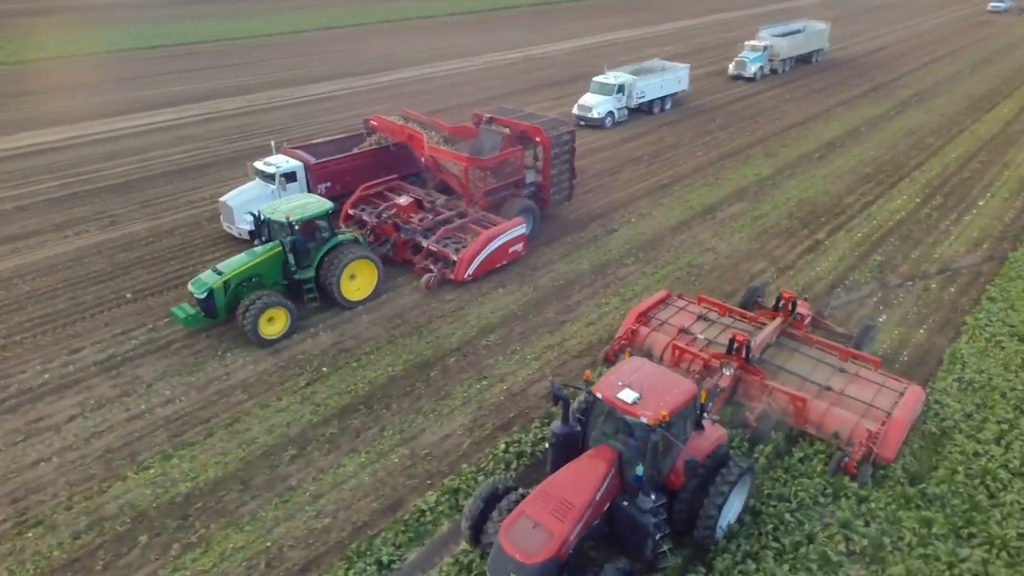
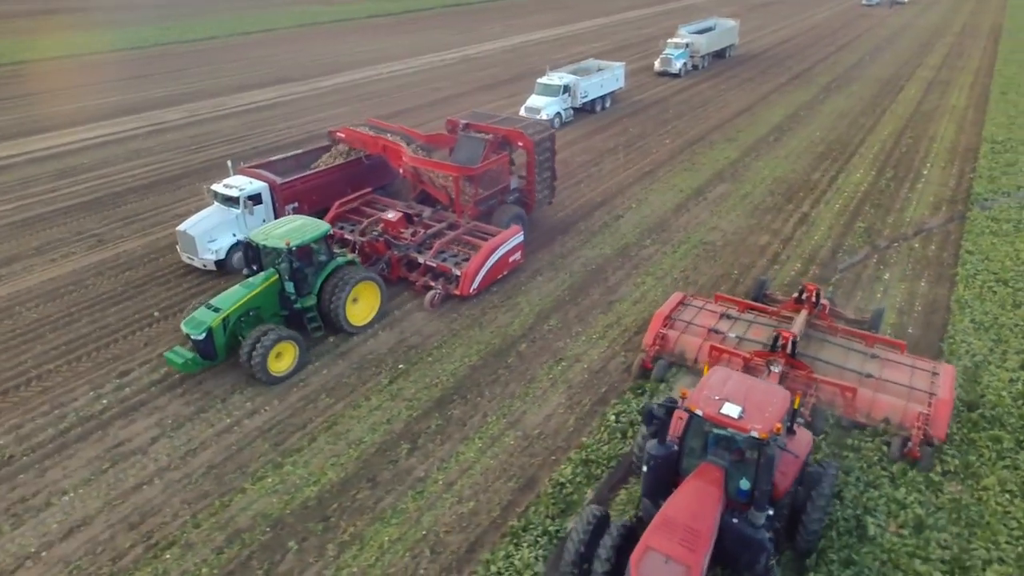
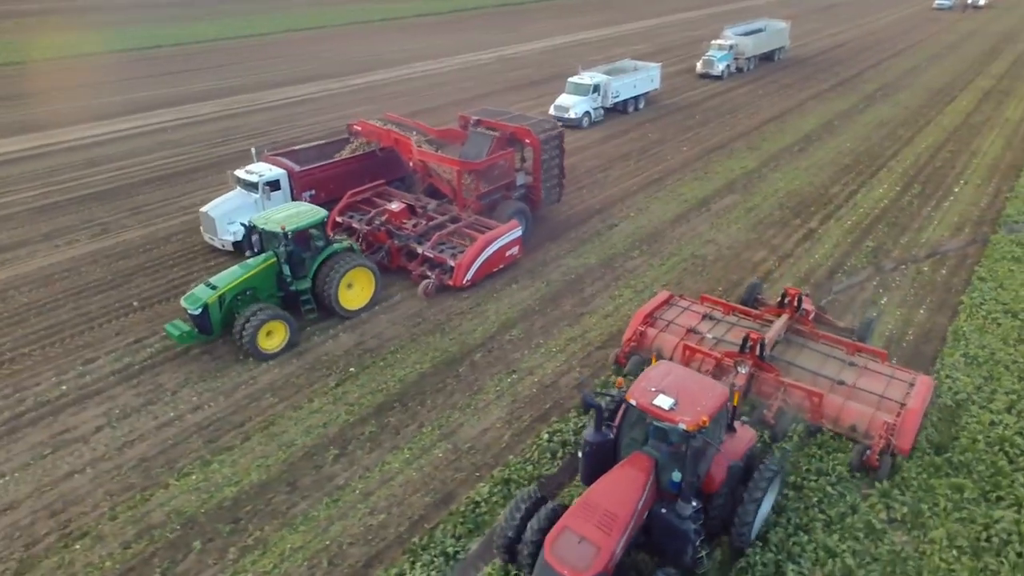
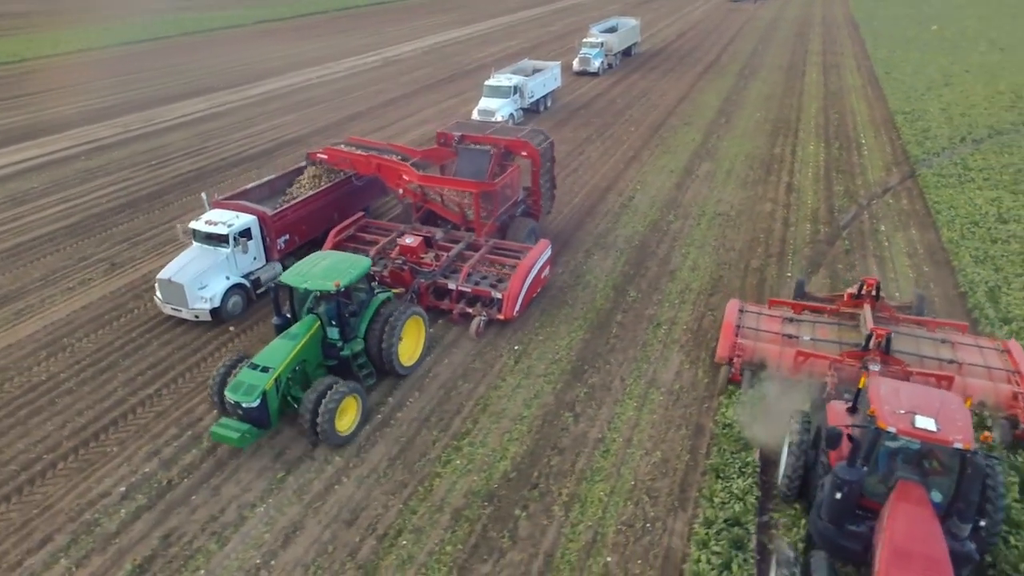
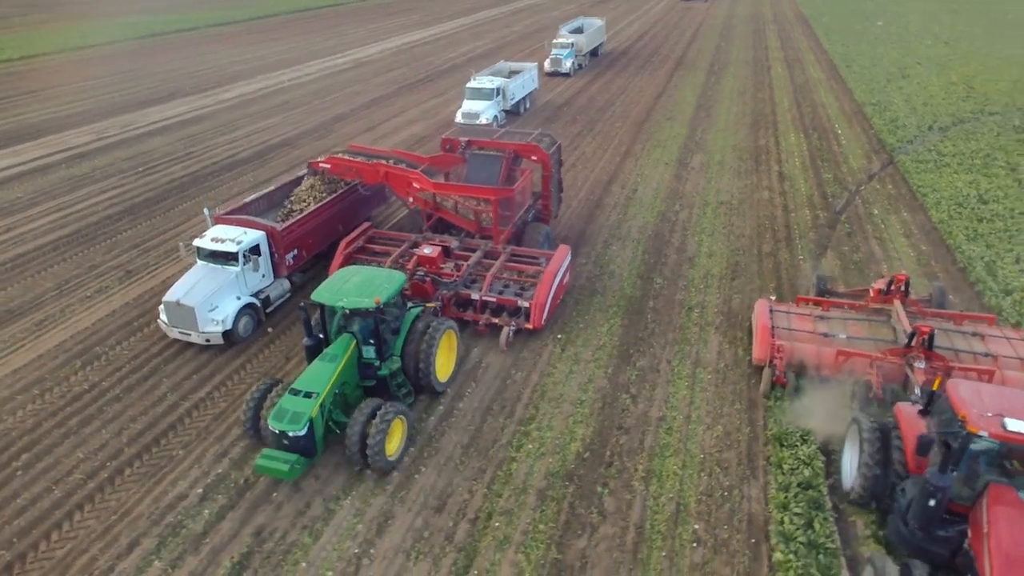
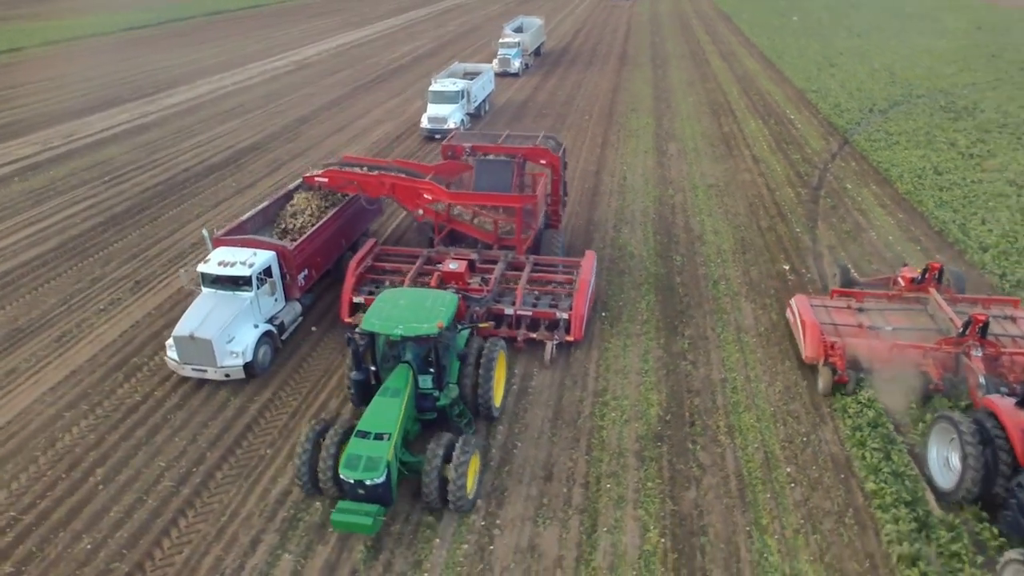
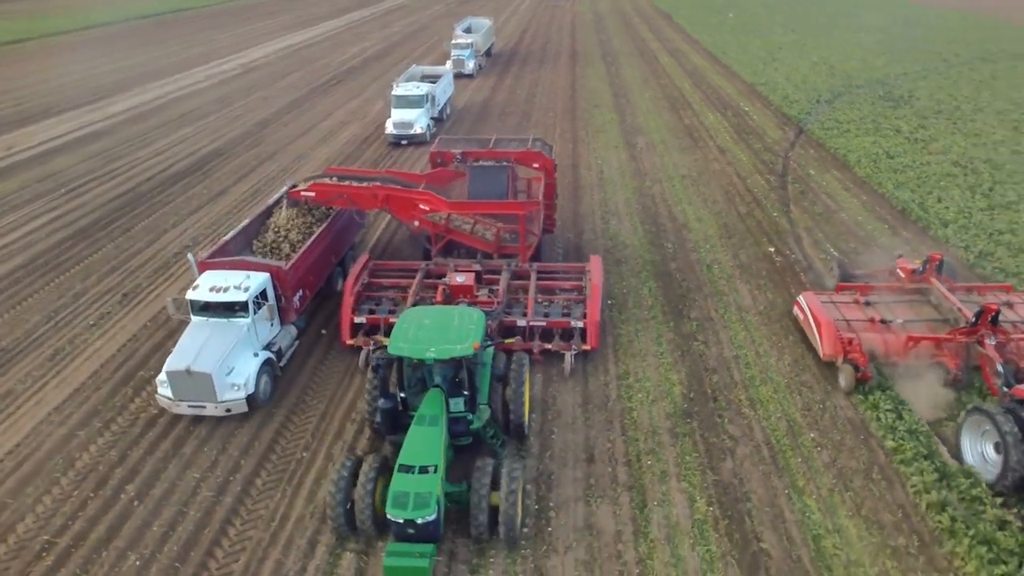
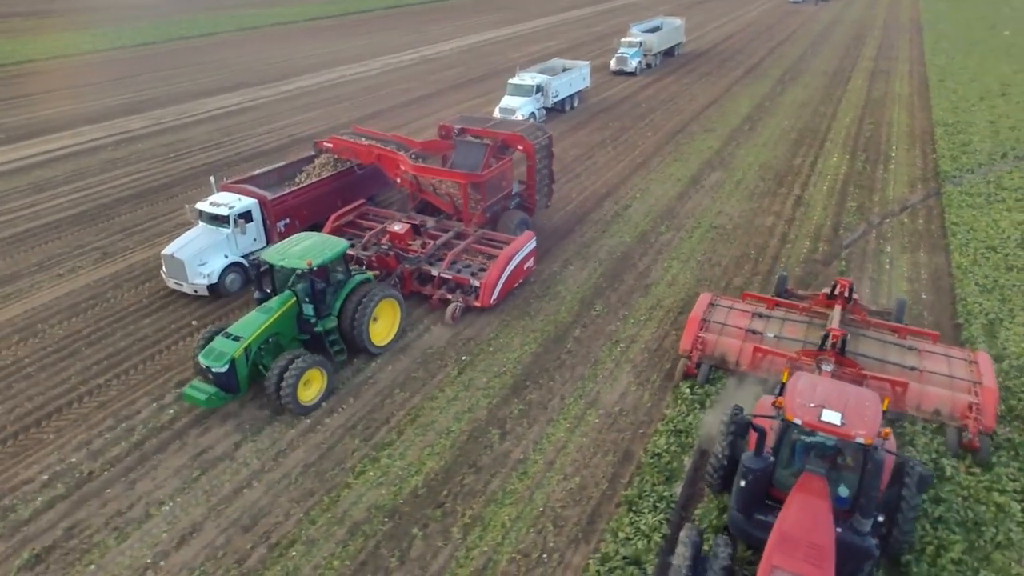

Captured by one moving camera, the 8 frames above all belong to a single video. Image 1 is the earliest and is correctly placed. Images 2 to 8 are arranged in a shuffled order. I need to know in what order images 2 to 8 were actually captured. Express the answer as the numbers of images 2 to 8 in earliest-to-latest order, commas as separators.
3, 2, 8, 4, 5, 6, 7
